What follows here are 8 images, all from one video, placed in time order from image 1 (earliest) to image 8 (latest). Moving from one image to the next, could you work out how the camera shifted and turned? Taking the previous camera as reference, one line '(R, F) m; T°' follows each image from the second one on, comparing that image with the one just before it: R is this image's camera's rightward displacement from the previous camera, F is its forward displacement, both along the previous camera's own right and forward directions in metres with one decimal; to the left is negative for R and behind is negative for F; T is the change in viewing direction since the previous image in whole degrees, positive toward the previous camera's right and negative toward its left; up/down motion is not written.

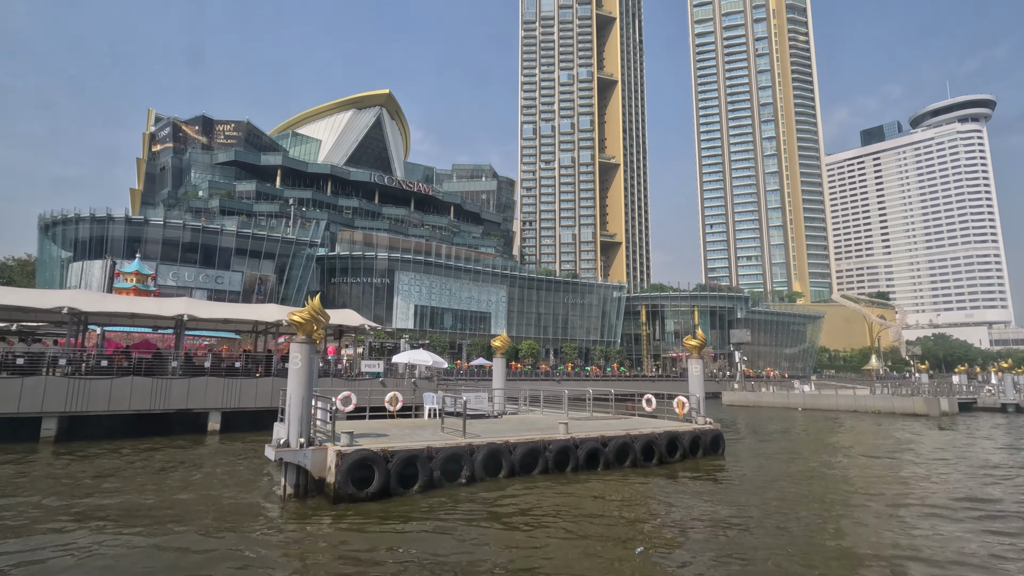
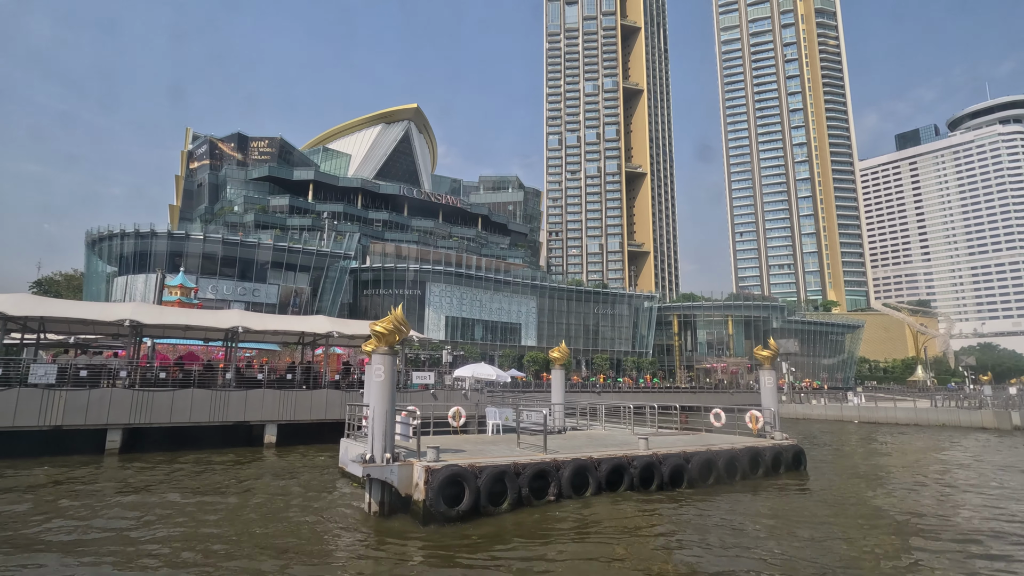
(-1.2, +0.4) m; -3°
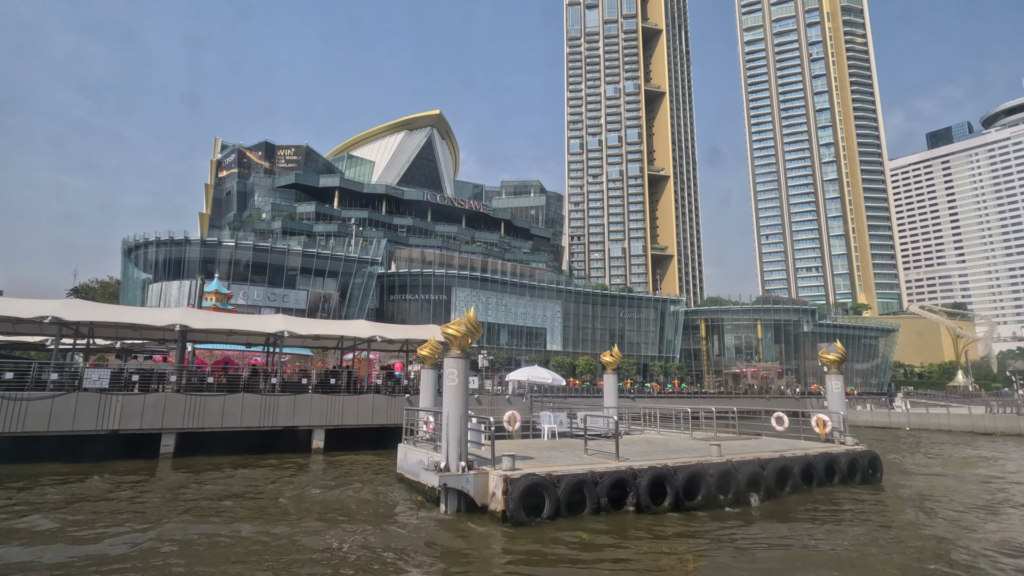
(-1.0, +0.3) m; -2°
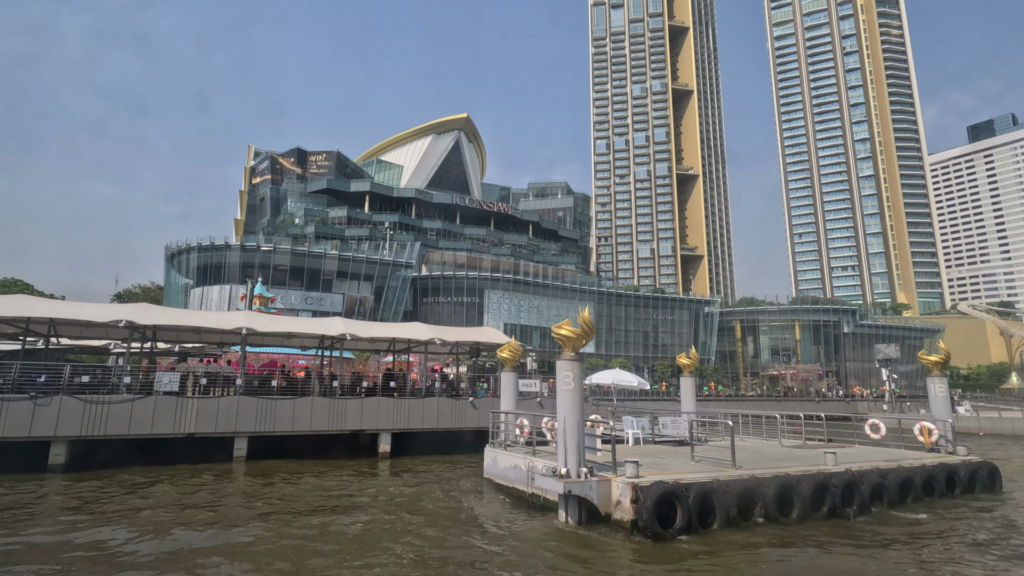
(-1.6, +0.4) m; -2°
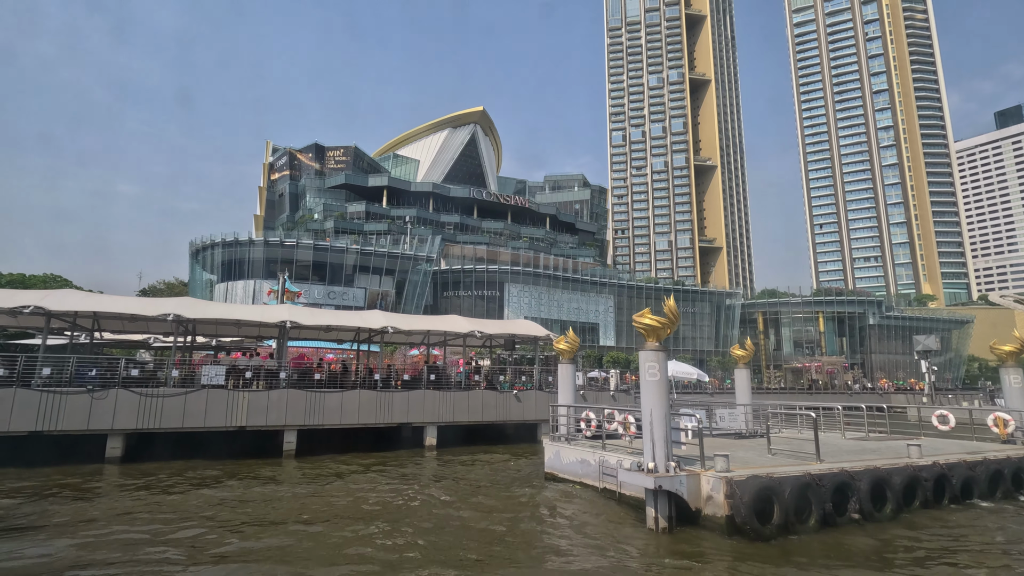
(-1.1, +0.3) m; -1°
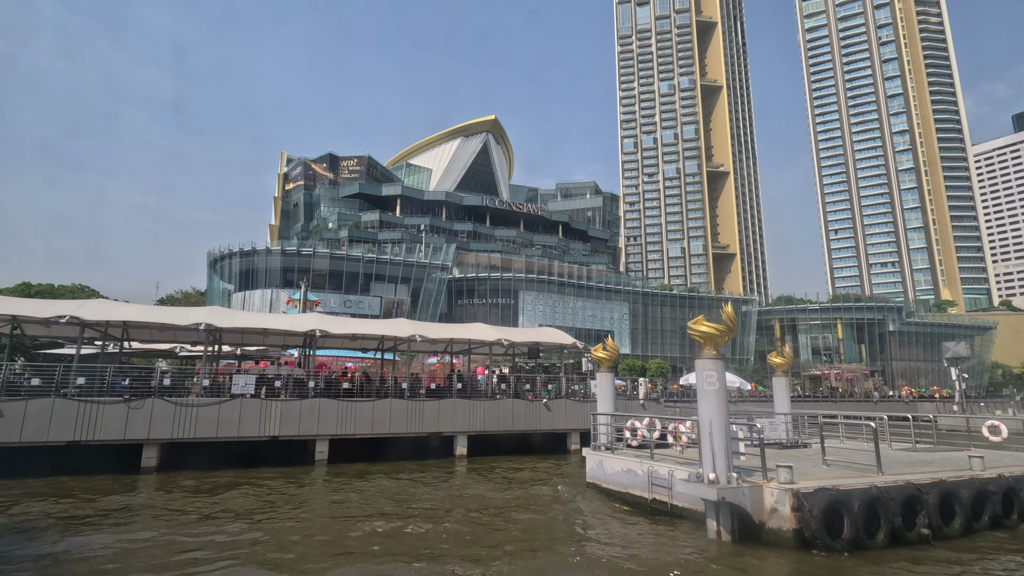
(-0.7, +0.1) m; -1°
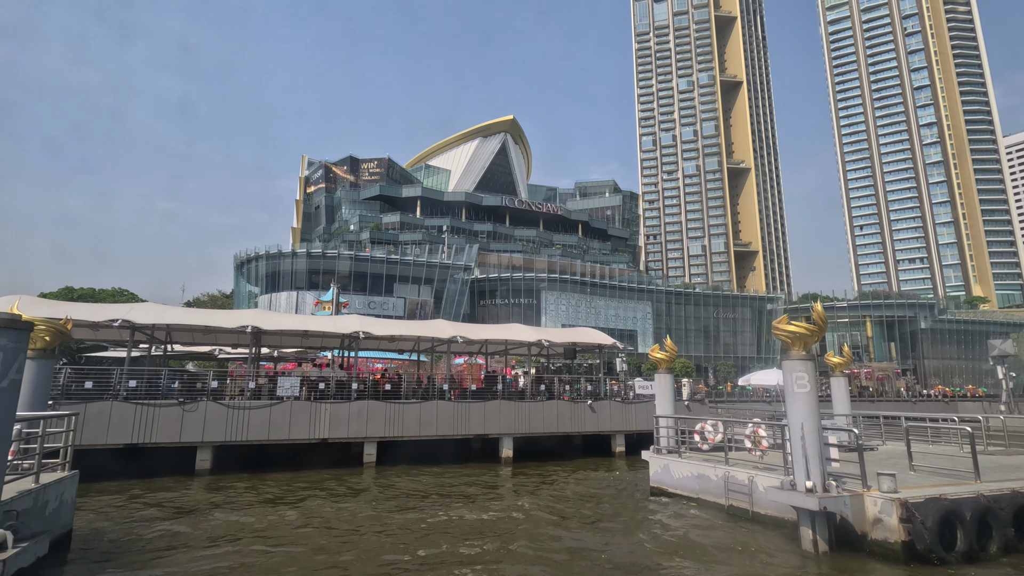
(-1.0, +0.2) m; -2°
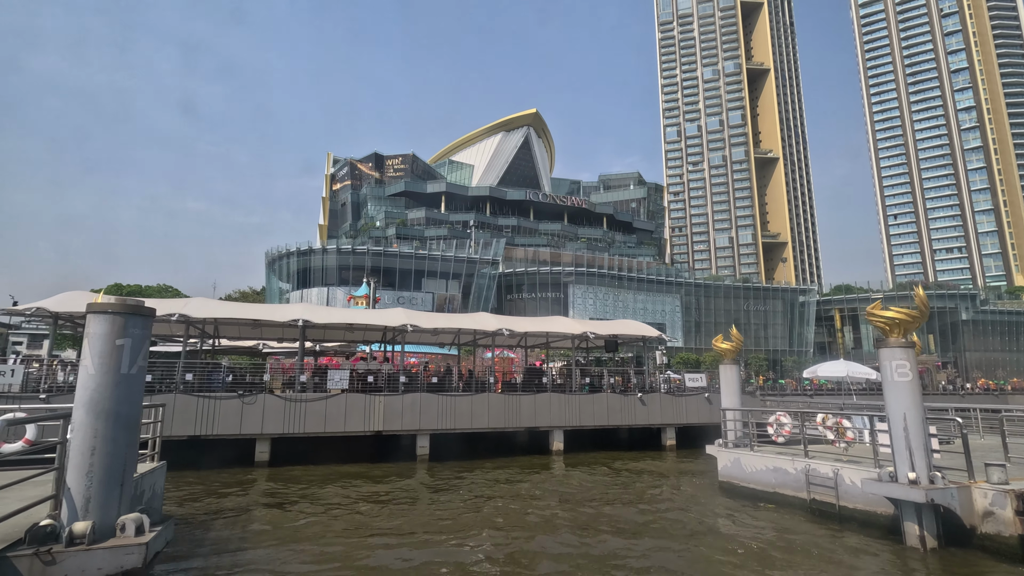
(-0.9, +0.2) m; -2°
